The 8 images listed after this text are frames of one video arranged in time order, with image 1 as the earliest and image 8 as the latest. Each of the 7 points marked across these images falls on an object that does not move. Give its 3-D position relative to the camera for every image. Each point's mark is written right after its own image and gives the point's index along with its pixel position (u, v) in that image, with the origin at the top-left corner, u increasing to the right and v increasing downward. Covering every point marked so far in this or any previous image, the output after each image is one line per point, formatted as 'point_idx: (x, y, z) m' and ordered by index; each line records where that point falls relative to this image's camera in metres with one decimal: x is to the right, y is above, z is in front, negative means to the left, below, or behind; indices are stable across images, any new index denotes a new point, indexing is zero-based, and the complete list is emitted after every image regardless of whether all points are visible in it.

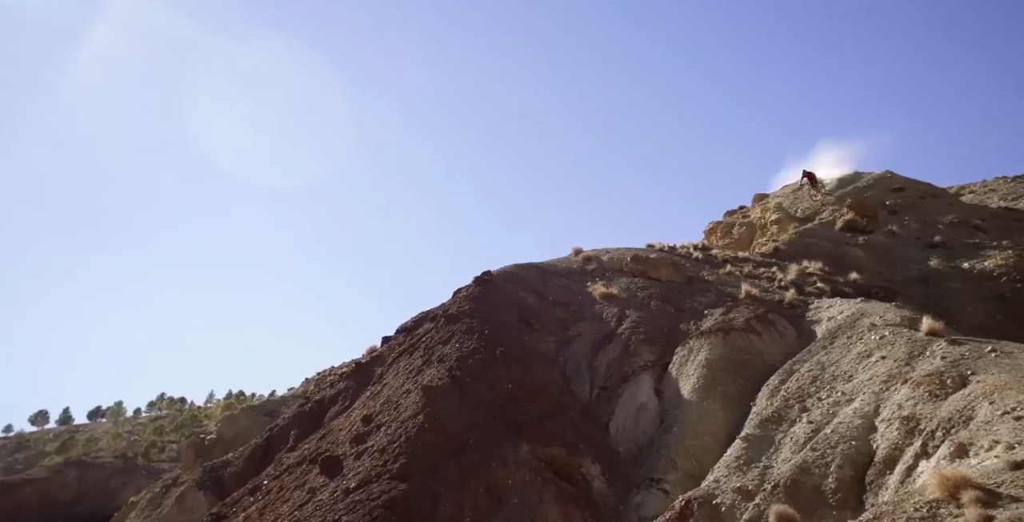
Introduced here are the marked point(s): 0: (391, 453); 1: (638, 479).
0: (-2.6, -3.9, +16.7) m
1: (+2.9, -4.9, +17.4) m
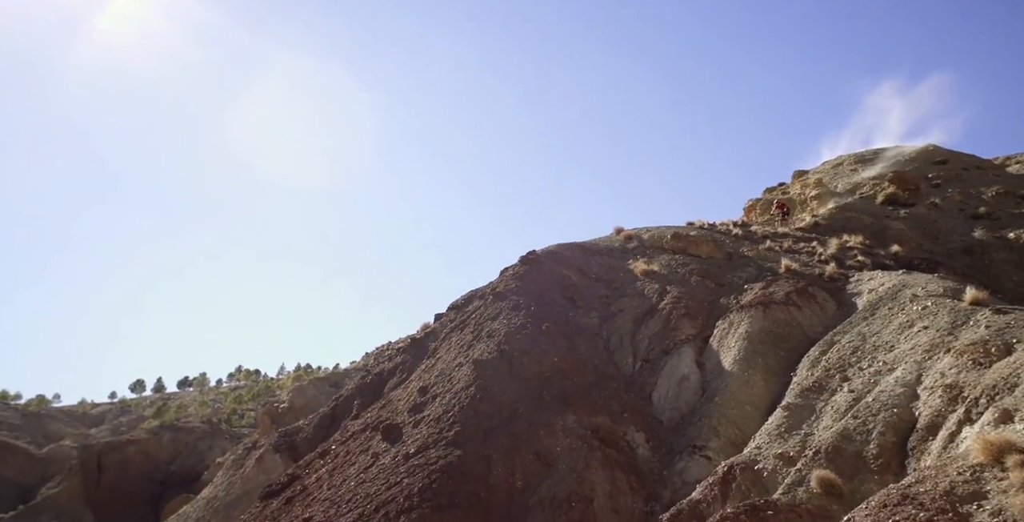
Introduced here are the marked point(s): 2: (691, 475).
0: (-1.5, -3.5, +17.8) m
1: (+4.0, -4.3, +18.1) m
2: (+4.0, -4.8, +17.1) m
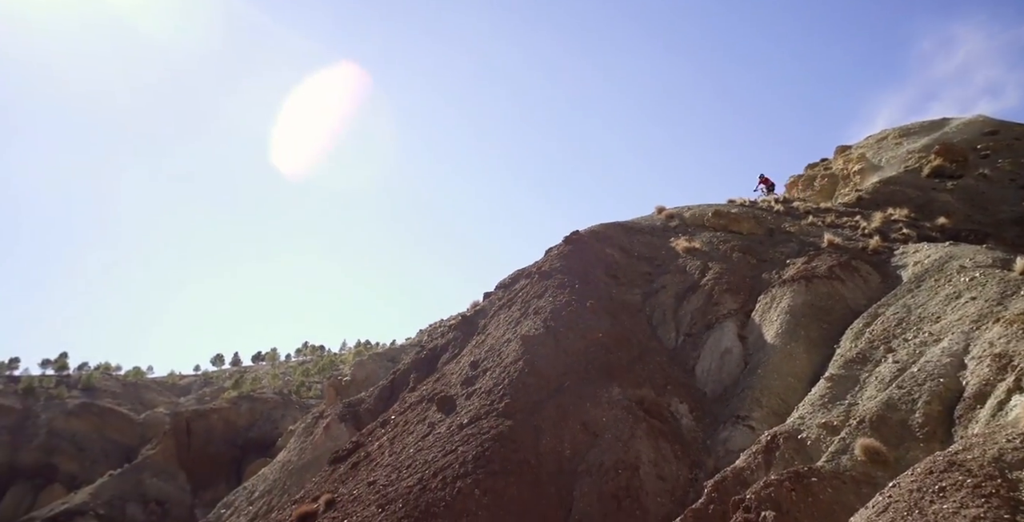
0: (-0.4, -3.1, +18.7) m
1: (+5.2, -3.8, +18.7) m
2: (+5.1, -4.2, +17.7) m
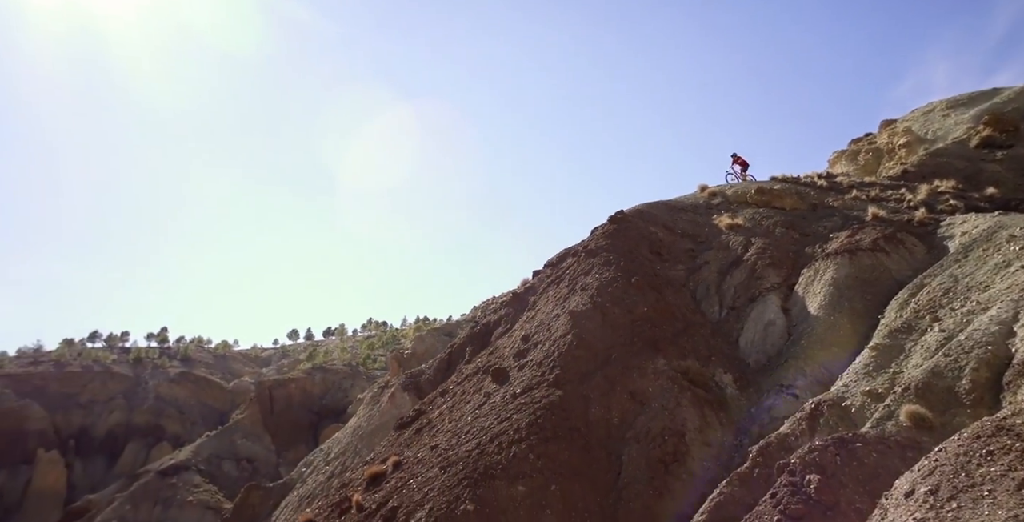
0: (+0.9, -2.6, +19.7) m
1: (+6.4, -3.1, +19.4) m
2: (+6.3, -3.6, +18.4) m
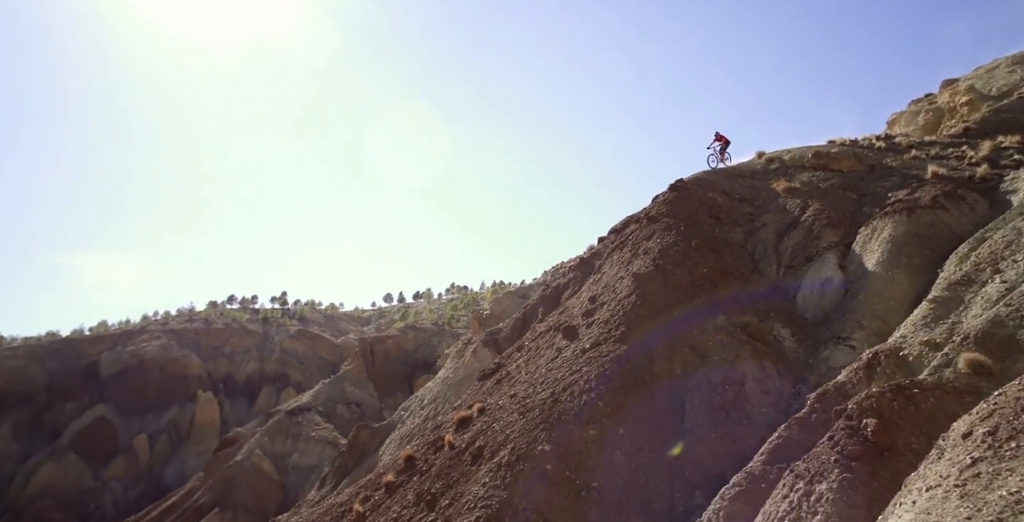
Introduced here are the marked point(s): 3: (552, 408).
0: (+2.8, -1.7, +21.4) m
1: (+8.3, -2.0, +20.5) m
2: (+8.1, -2.5, +19.5) m
3: (+1.0, -3.6, +19.2) m
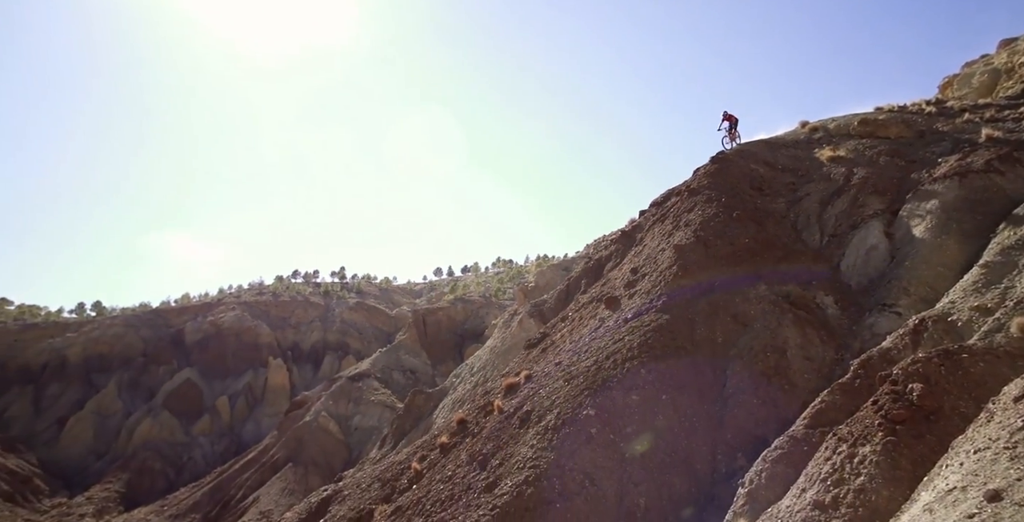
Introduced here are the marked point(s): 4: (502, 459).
0: (+4.1, -1.0, +22.0) m
1: (+9.6, -1.2, +20.7) m
2: (+9.3, -1.7, +19.7) m
3: (+2.2, -2.9, +20.0) m
4: (-0.3, -4.8, +19.1) m
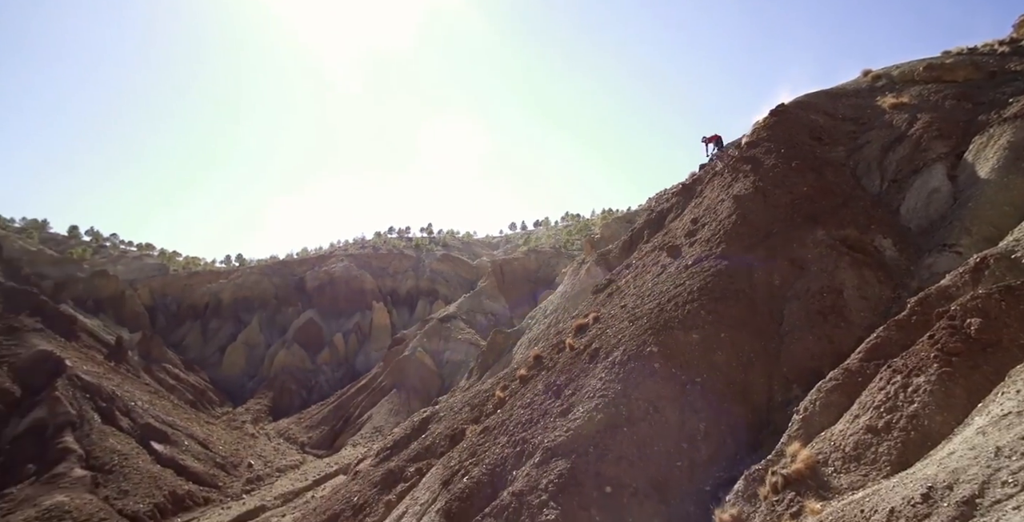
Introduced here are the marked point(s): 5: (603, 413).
0: (+6.4, +0.5, +23.5) m
1: (+11.6, +0.5, +21.6) m
2: (+11.3, -0.1, +20.7) m
3: (+4.3, -1.6, +21.9) m
4: (+1.8, -3.6, +21.4) m
5: (+2.3, -3.9, +19.6) m
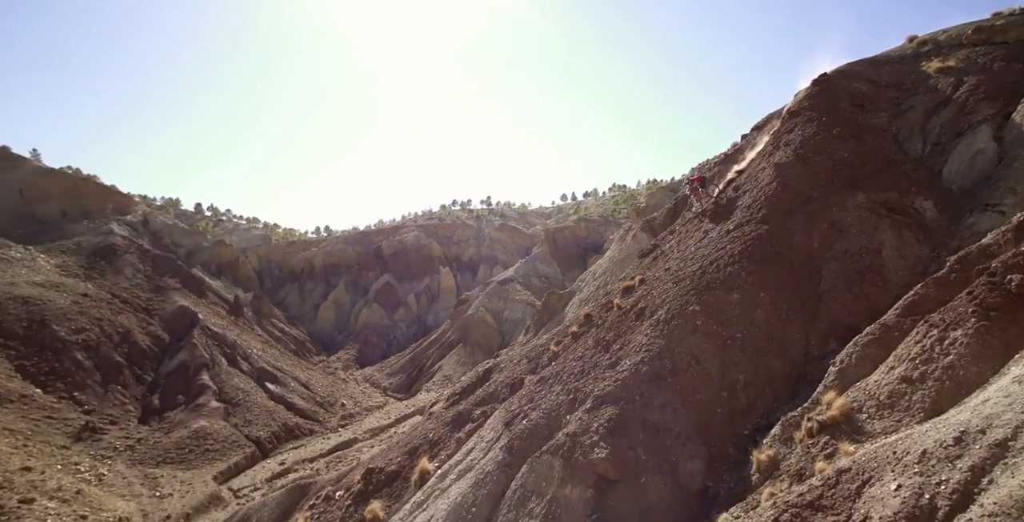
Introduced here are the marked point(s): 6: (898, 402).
0: (+8.2, +1.6, +24.8) m
1: (+13.2, +1.6, +22.4) m
2: (+12.8, +1.0, +21.5) m
3: (+6.0, -0.6, +23.4) m
4: (+3.5, -2.6, +23.3) m
5: (+3.9, -2.9, +21.4) m
6: (+8.6, -3.1, +17.4) m
